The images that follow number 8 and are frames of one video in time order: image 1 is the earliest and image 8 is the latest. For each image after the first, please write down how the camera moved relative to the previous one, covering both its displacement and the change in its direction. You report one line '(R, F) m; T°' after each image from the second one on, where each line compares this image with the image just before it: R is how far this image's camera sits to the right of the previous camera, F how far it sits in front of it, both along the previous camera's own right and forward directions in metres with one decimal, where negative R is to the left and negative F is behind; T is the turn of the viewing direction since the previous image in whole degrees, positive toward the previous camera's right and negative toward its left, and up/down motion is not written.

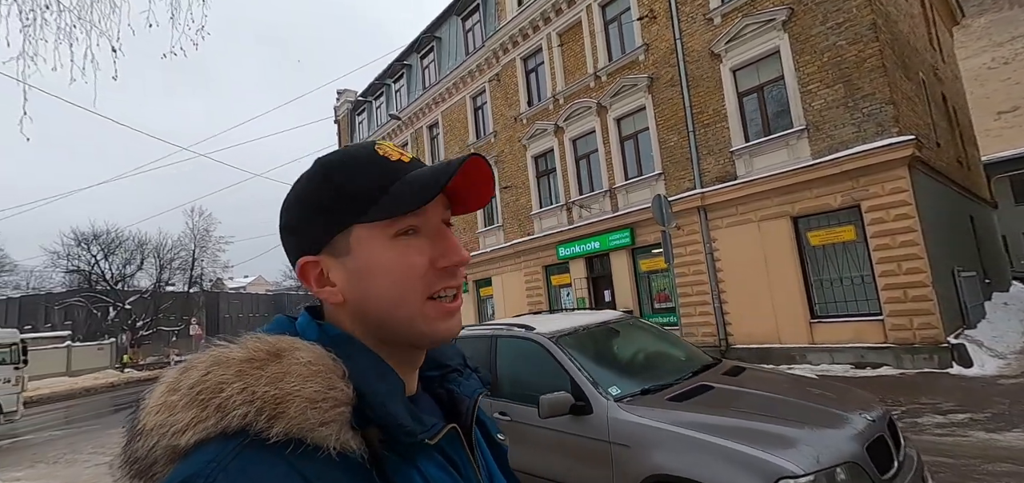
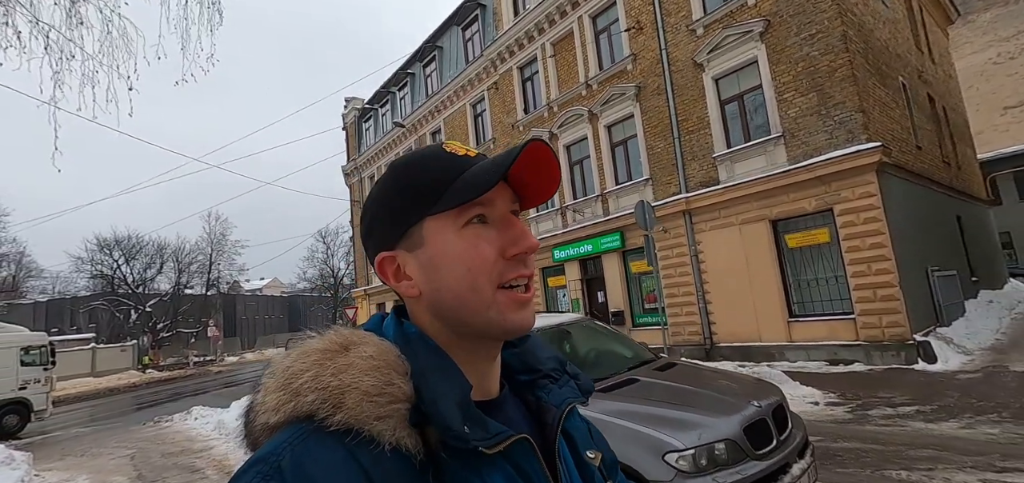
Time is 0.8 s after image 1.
(+0.6, -0.7) m; -2°
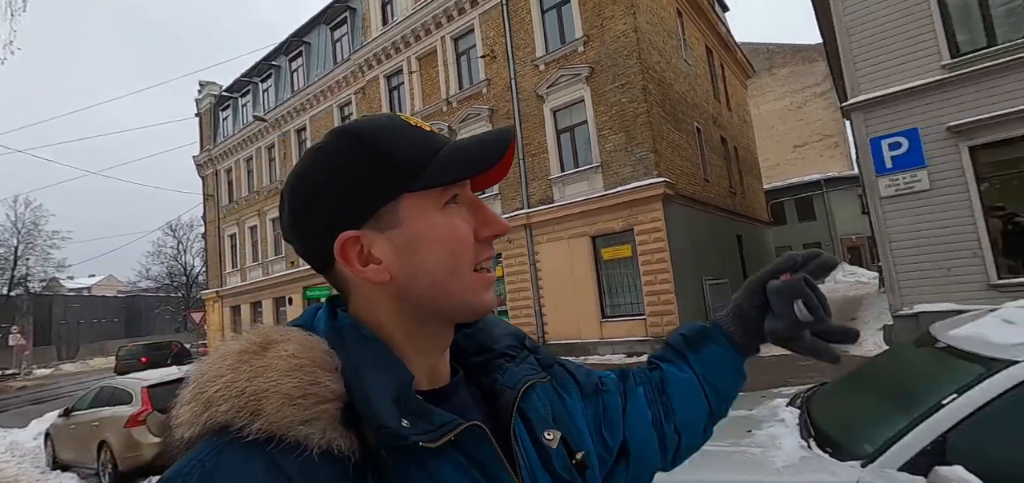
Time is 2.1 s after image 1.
(+1.0, -1.4) m; +14°
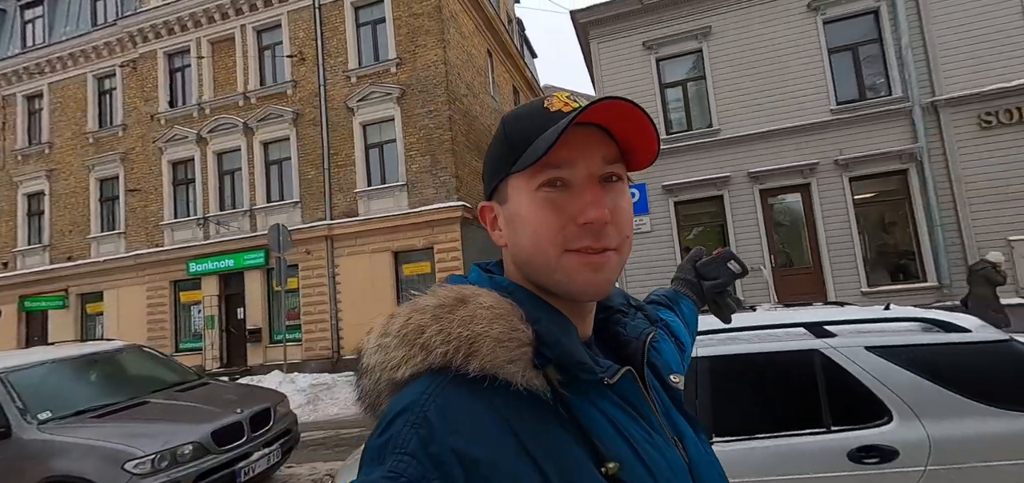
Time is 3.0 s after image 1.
(+0.3, -0.7) m; +22°
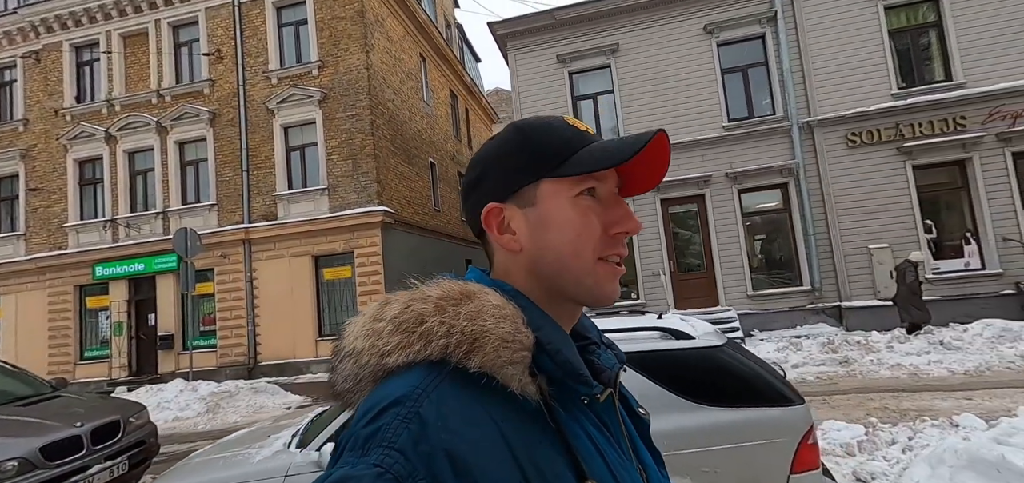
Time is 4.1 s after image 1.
(+1.0, -0.3) m; +5°
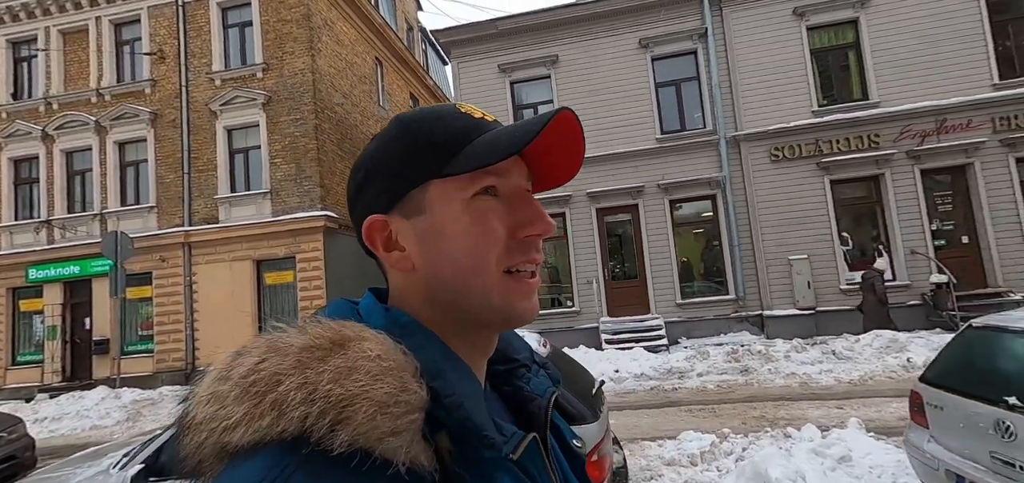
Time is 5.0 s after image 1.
(+1.0, -0.2) m; +2°
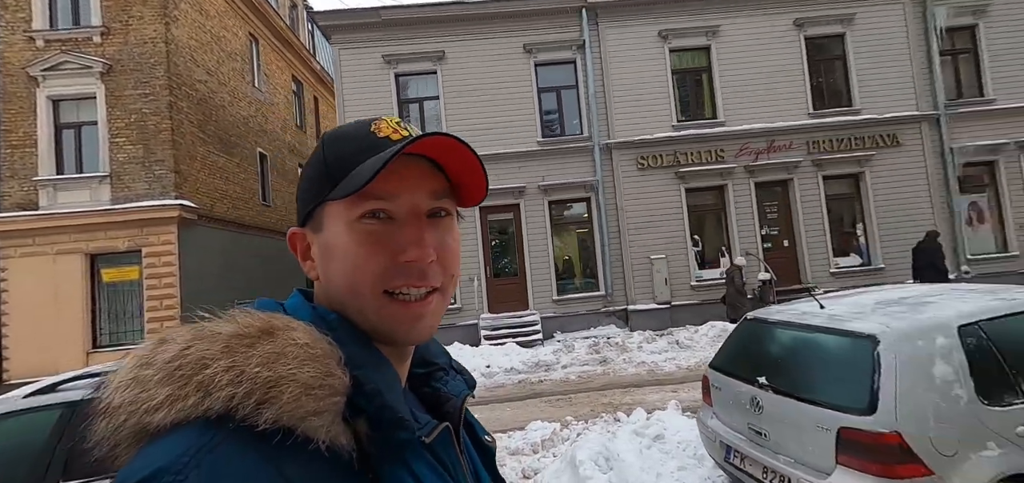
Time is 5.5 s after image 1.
(+0.4, -0.1) m; +12°
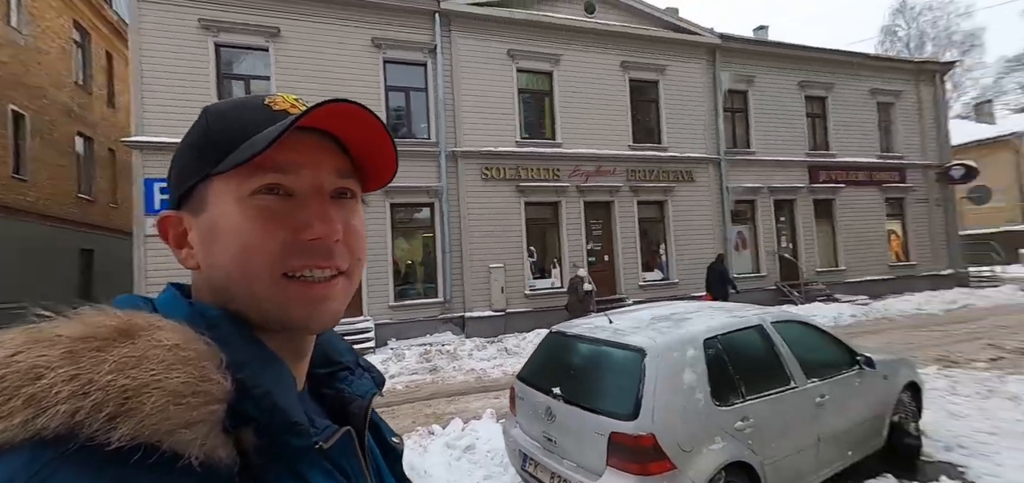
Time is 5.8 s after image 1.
(+0.2, 0.0) m; +18°
